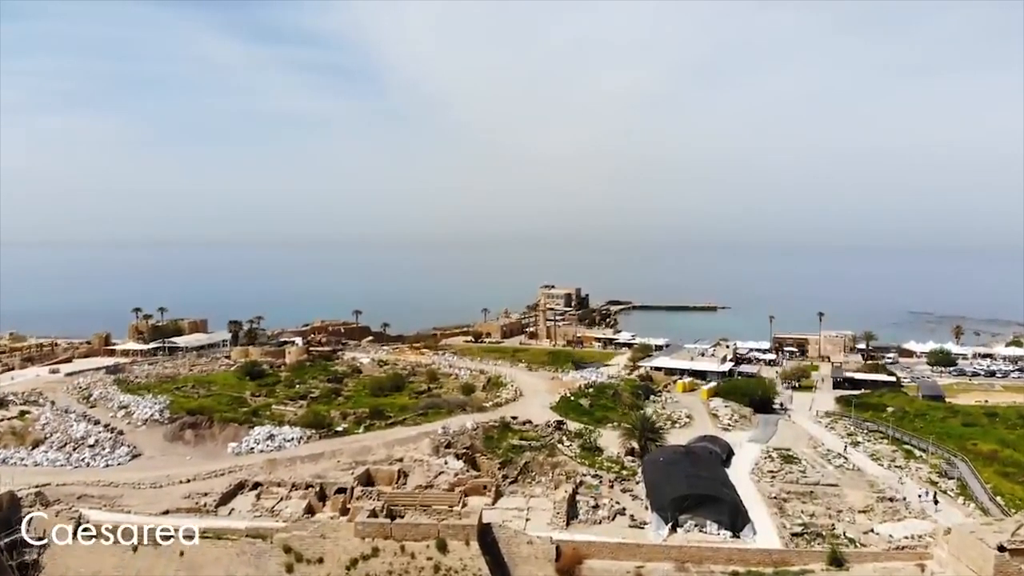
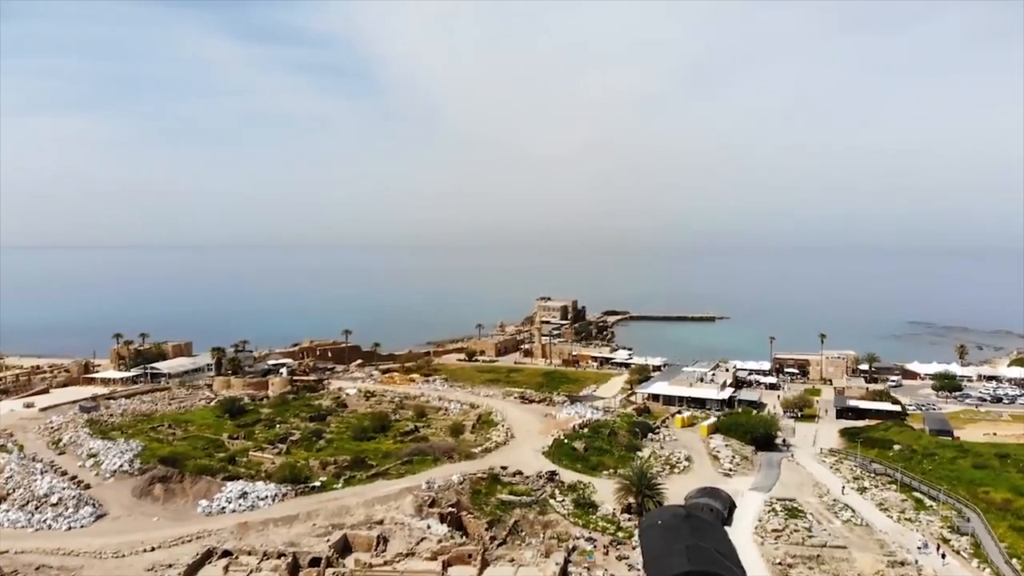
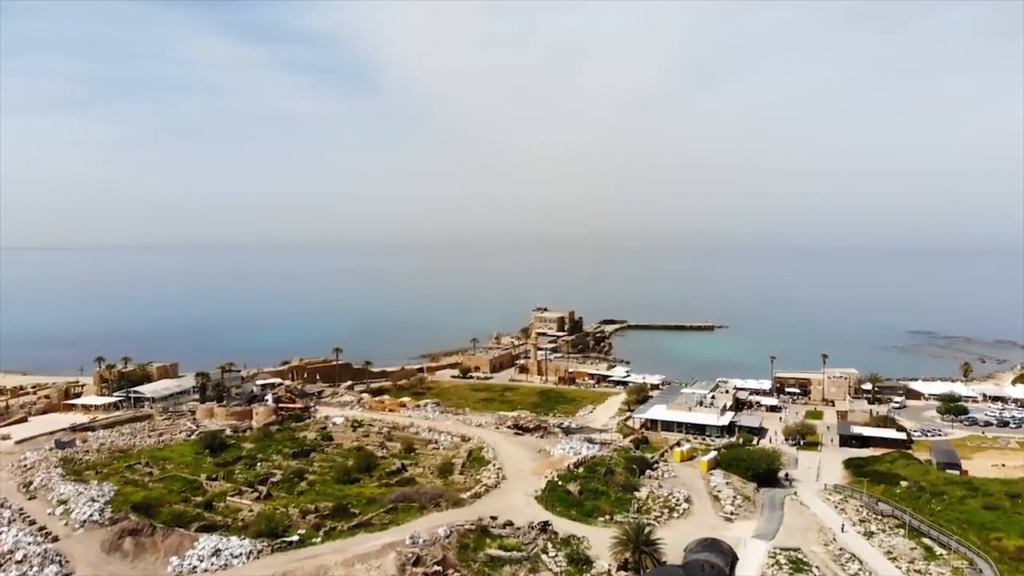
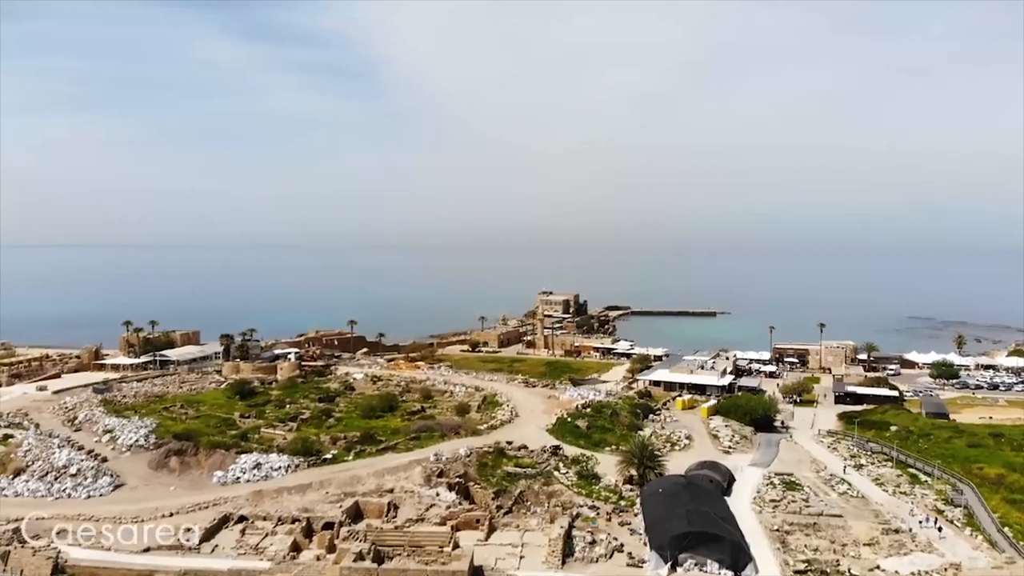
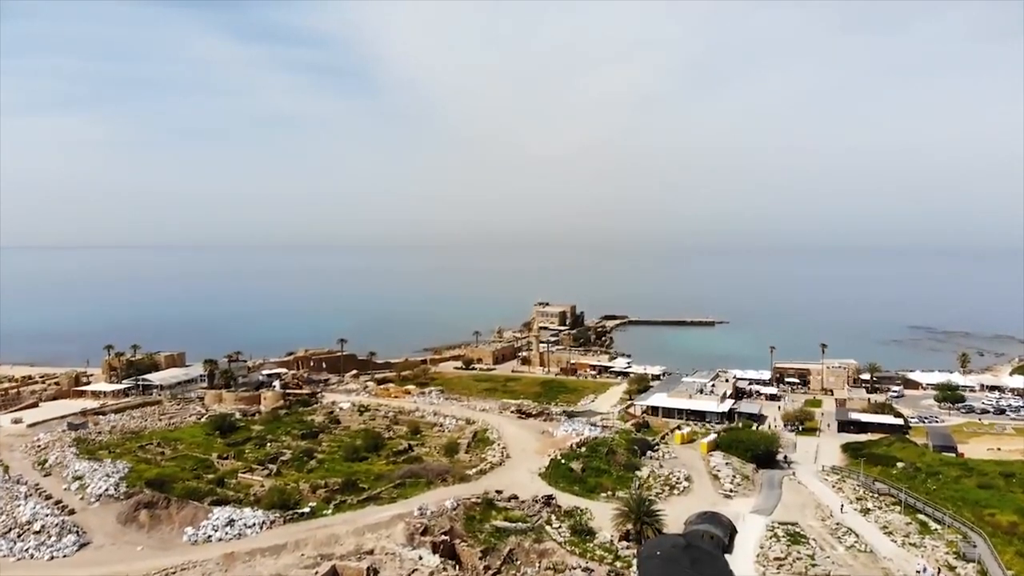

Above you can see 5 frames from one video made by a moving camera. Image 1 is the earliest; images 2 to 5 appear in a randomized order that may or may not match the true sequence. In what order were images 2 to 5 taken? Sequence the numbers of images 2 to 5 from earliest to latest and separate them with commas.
4, 2, 5, 3
